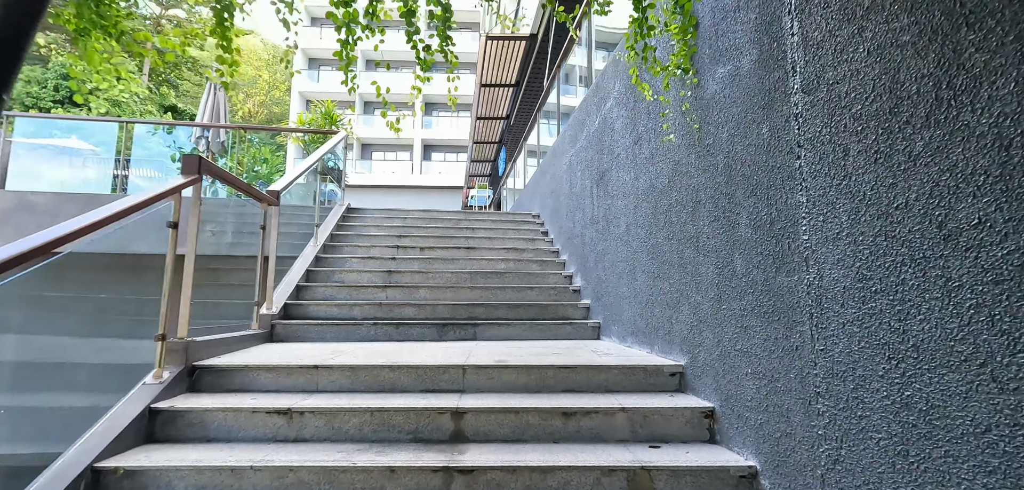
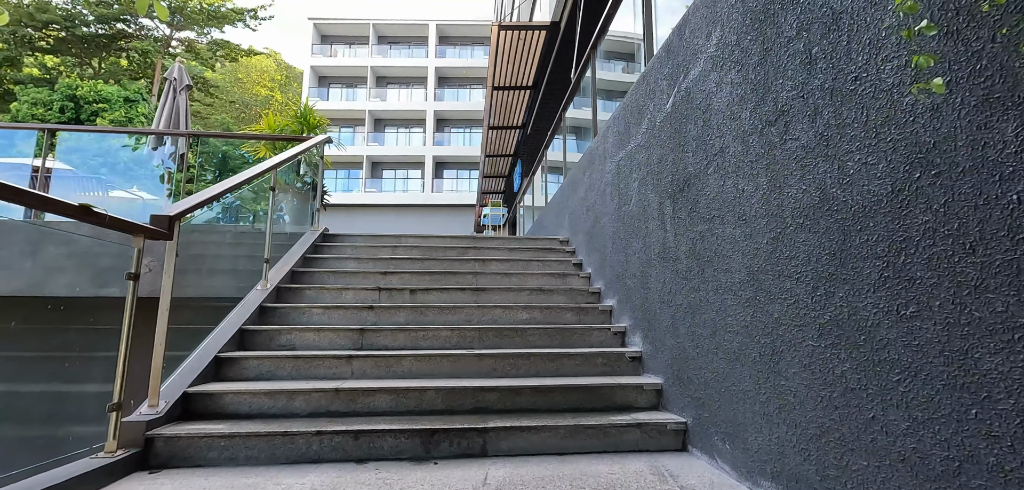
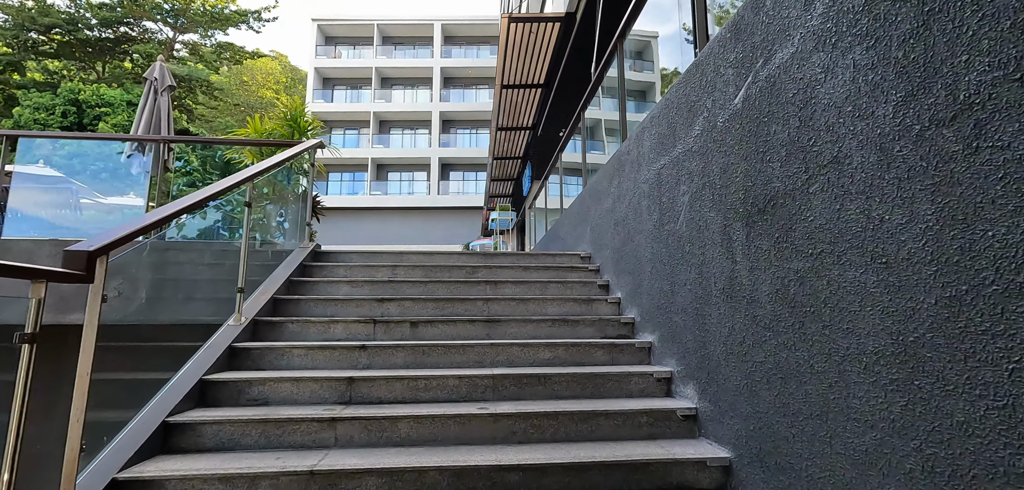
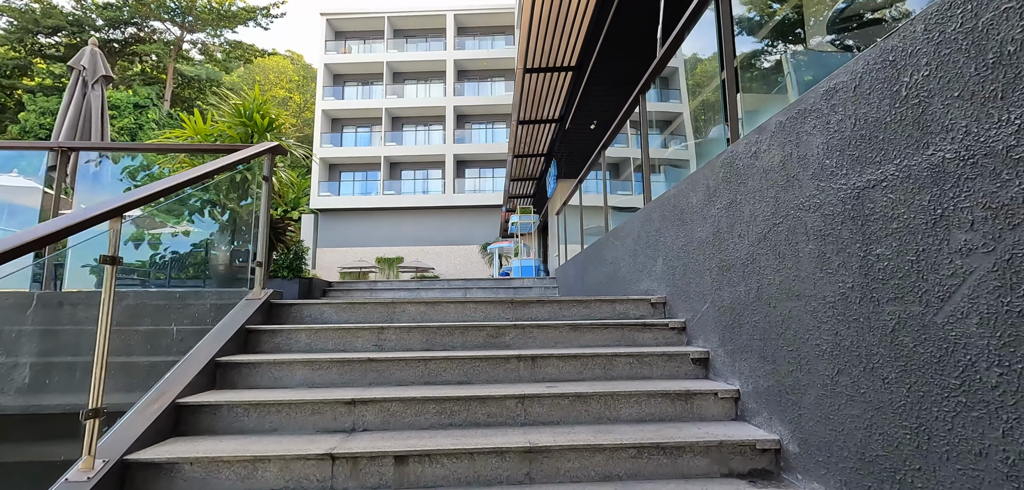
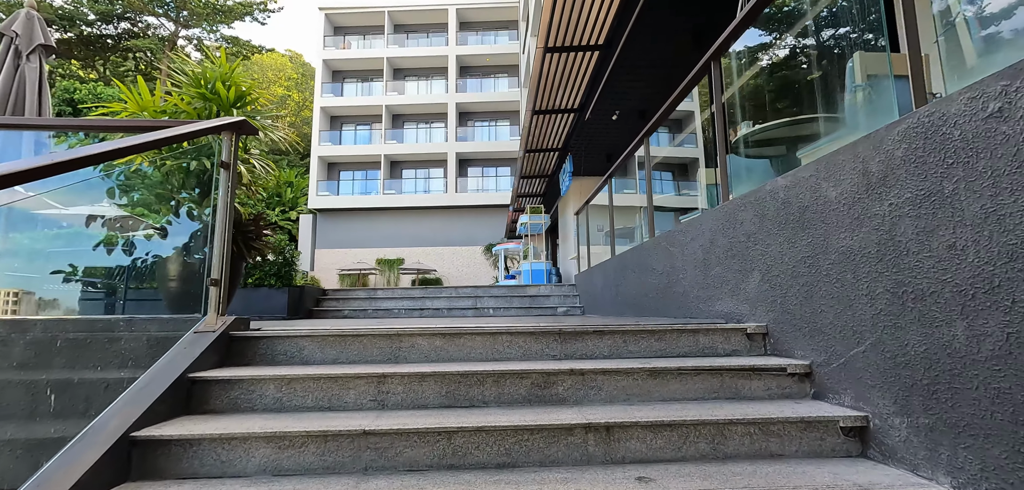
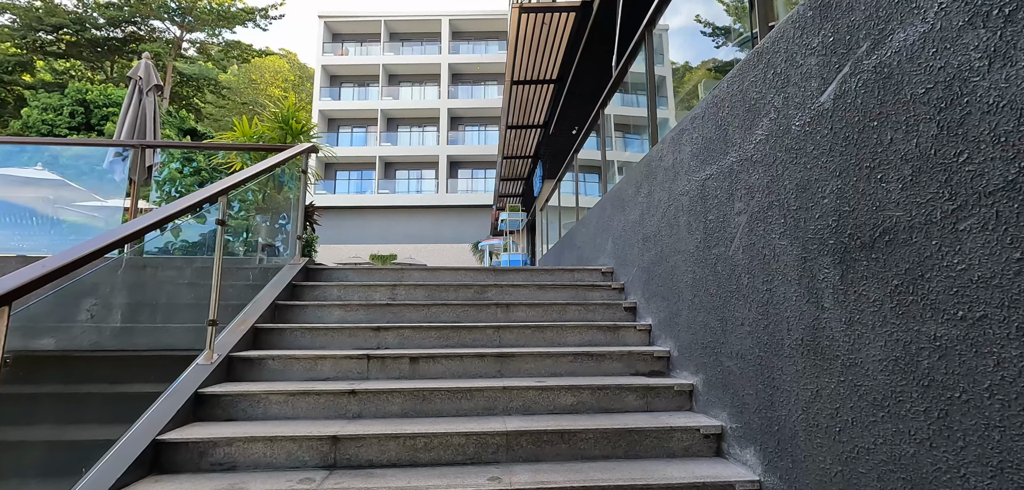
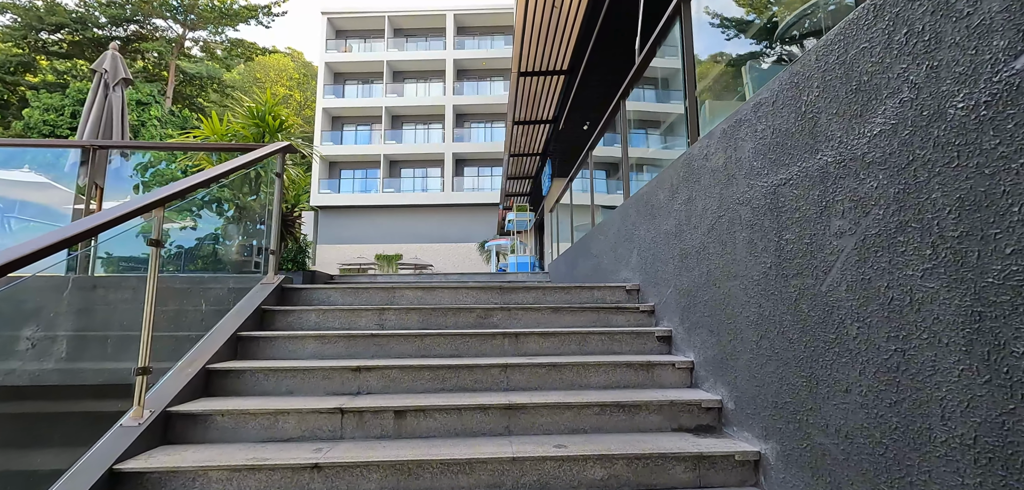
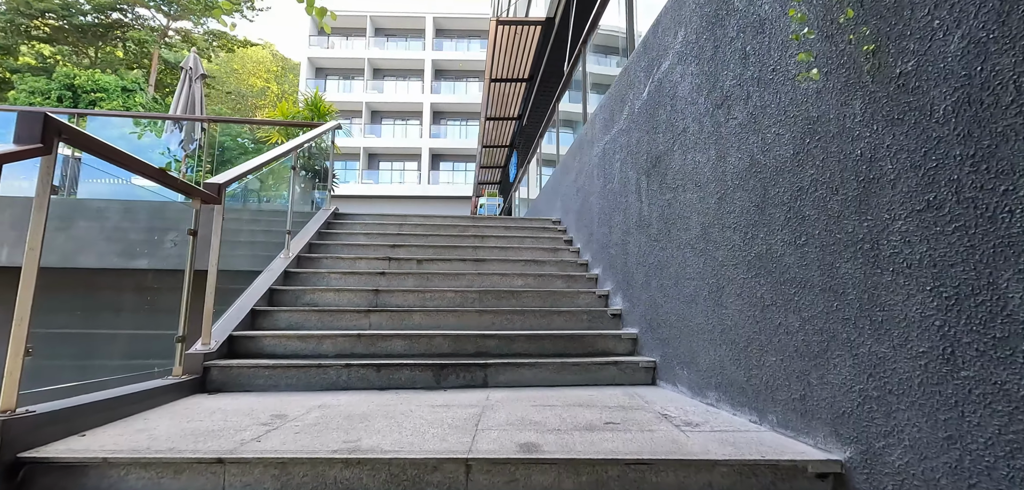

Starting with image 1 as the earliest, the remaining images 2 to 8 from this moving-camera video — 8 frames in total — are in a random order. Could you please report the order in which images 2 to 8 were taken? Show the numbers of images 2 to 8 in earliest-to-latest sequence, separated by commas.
8, 2, 3, 6, 7, 4, 5
